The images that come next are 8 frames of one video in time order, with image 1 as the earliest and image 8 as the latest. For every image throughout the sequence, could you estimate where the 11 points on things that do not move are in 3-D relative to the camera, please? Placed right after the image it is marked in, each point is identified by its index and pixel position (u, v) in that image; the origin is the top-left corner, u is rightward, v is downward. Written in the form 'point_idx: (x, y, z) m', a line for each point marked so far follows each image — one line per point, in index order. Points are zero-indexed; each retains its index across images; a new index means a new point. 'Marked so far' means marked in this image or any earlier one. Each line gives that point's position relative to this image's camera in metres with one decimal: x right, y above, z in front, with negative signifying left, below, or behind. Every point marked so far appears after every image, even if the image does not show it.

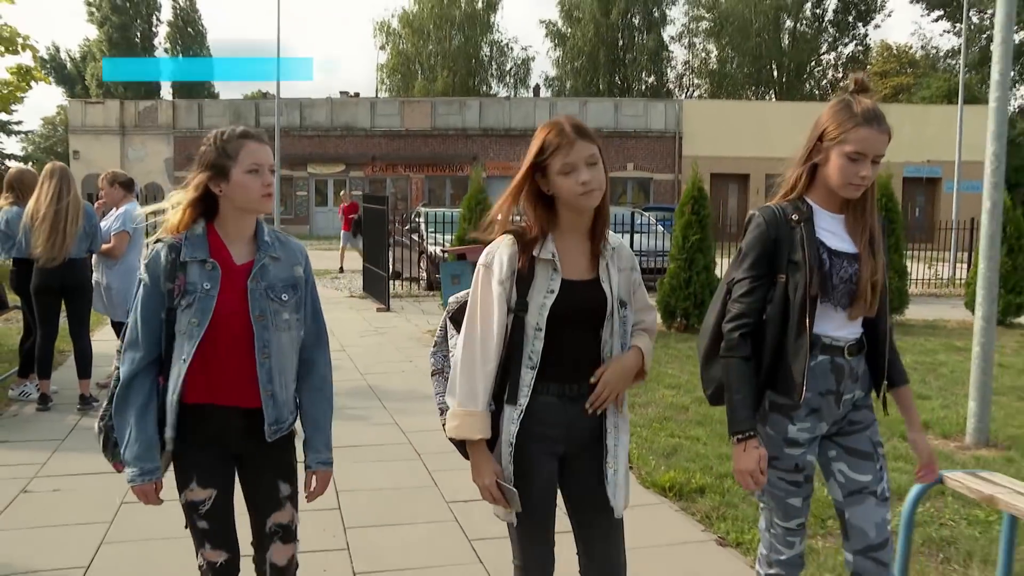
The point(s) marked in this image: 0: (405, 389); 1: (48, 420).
0: (-1.4, -0.7, +9.6) m
1: (-3.5, -0.8, +7.4) m
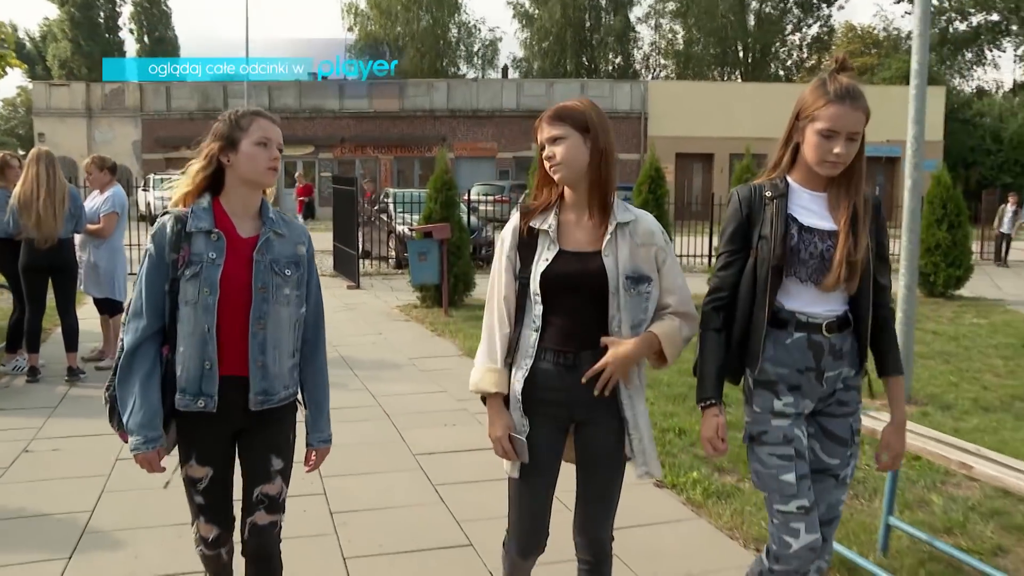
0: (-1.3, -0.5, +9.1) m
1: (-3.3, -0.7, +6.8) m
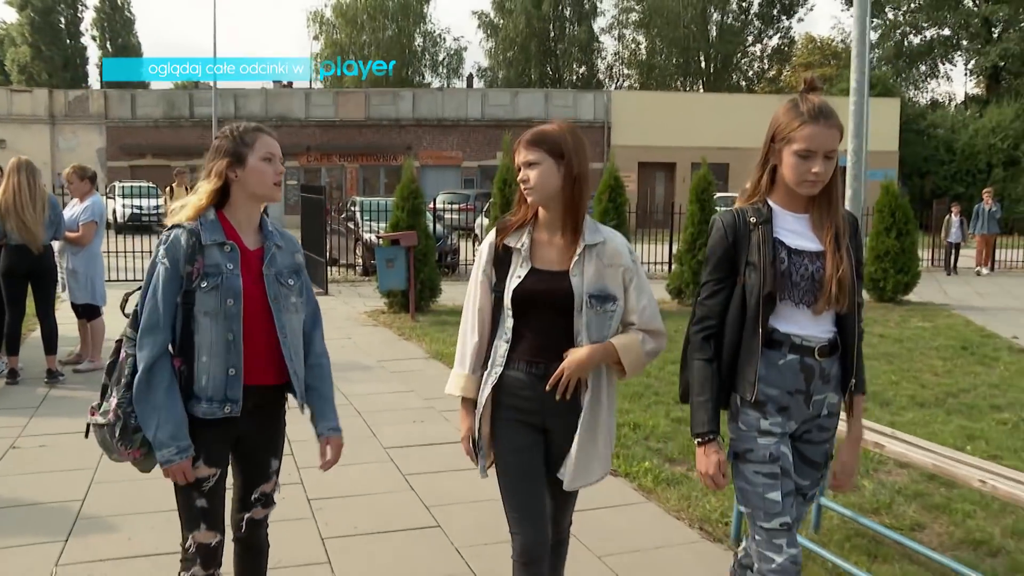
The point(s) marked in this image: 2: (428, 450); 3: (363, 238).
0: (-1.6, -0.5, +9.4) m
1: (-3.5, -0.7, +7.0) m
2: (-0.5, -0.9, +5.5) m
3: (-2.5, +0.8, +16.2) m
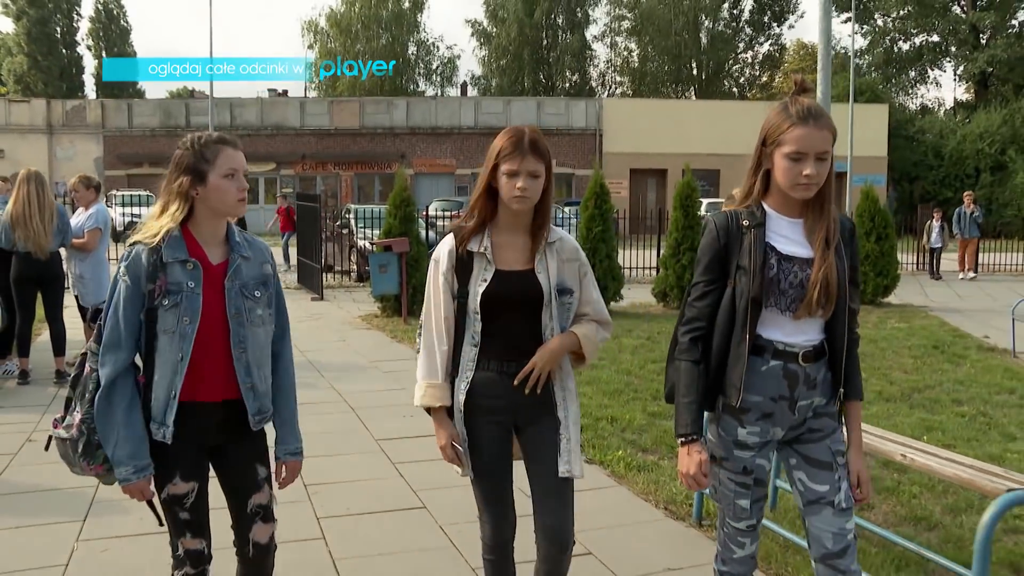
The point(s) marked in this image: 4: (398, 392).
0: (-1.8, -0.6, +9.8) m
1: (-3.7, -0.8, +7.4) m
2: (-0.6, -0.9, +5.9) m
3: (-2.6, +0.7, +16.6) m
4: (-0.9, -0.8, +7.5) m
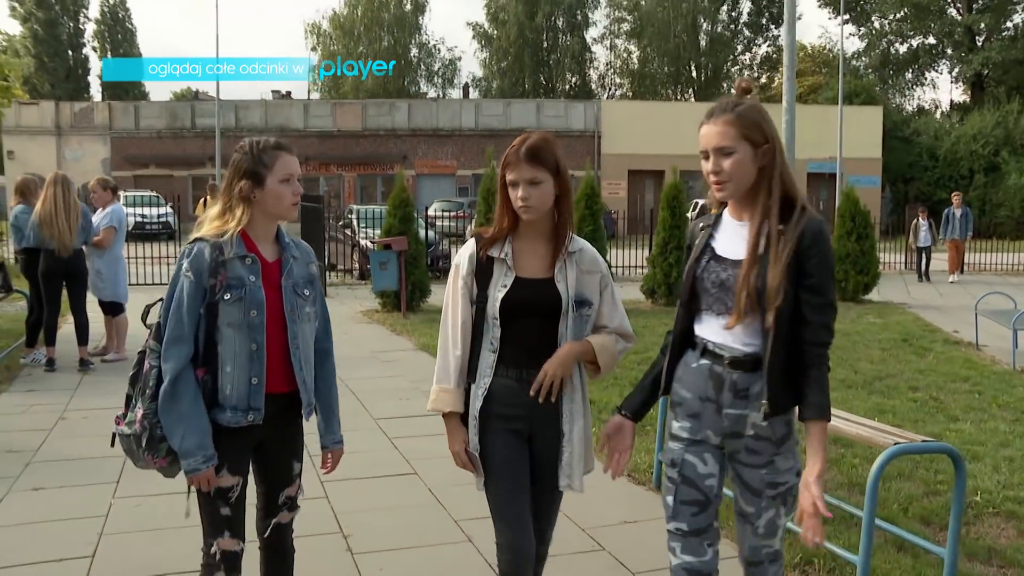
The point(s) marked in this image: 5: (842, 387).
0: (-1.8, -0.5, +10.4) m
1: (-3.7, -0.7, +8.0) m
2: (-0.7, -0.9, +6.5) m
3: (-2.7, +0.8, +17.2) m
4: (-1.0, -0.8, +8.1) m
5: (+2.8, -0.8, +8.2) m
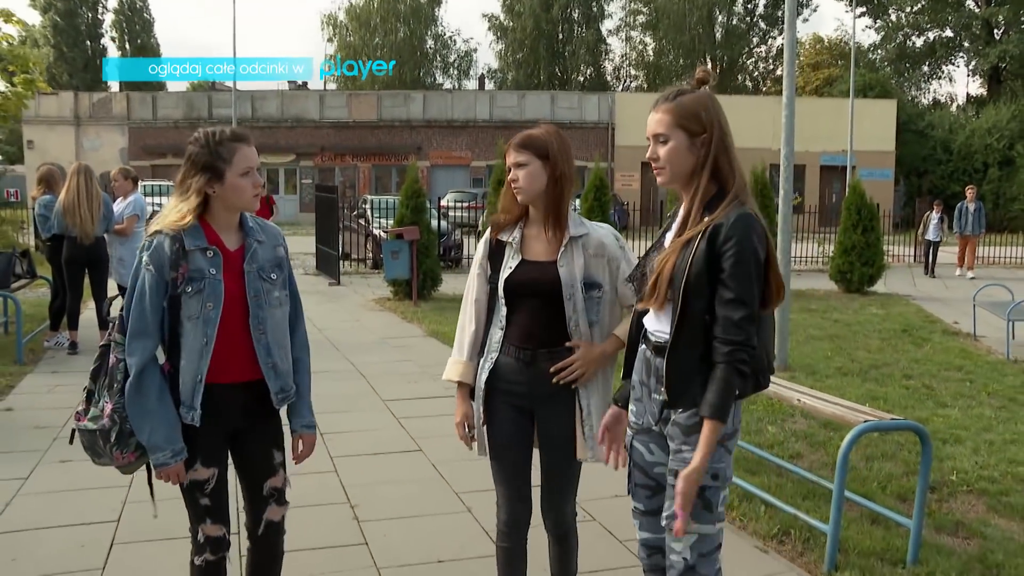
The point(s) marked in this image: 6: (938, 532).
0: (-1.8, -0.4, +10.7) m
1: (-3.7, -0.6, +8.4) m
2: (-0.7, -0.8, +6.8) m
3: (-2.5, +1.0, +17.5) m
4: (-0.9, -0.6, +8.4) m
5: (+2.8, -0.7, +8.4) m
6: (+1.9, -1.1, +4.3) m
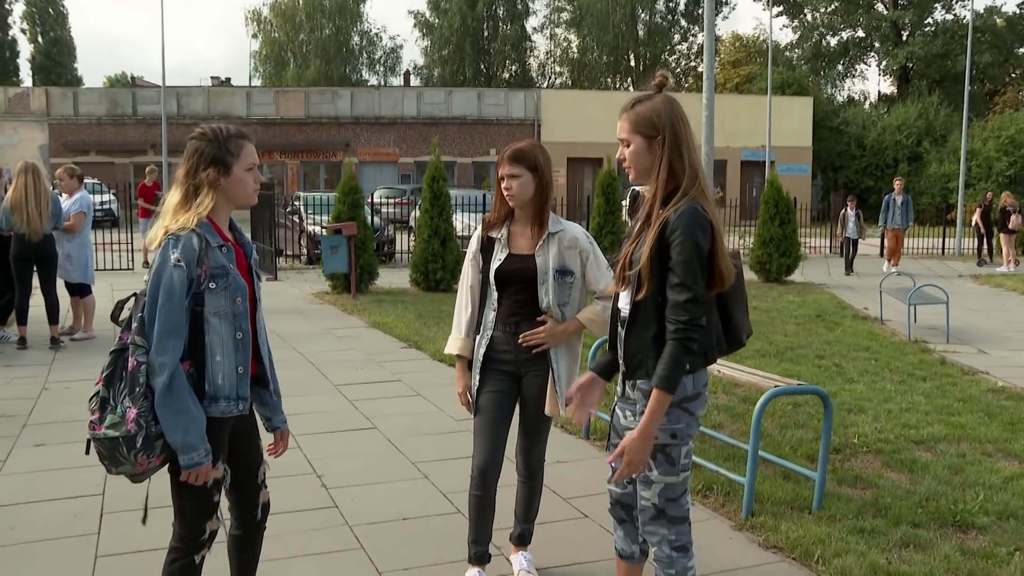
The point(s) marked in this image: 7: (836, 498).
0: (-2.5, -0.3, +11.0) m
1: (-4.2, -0.6, +8.5) m
2: (-1.1, -0.7, +7.2) m
3: (-3.7, +1.1, +17.7) m
4: (-1.5, -0.6, +8.8) m
5: (+2.3, -0.6, +9.1) m
6: (+1.7, -1.0, +4.9) m
7: (+1.5, -1.0, +4.6) m
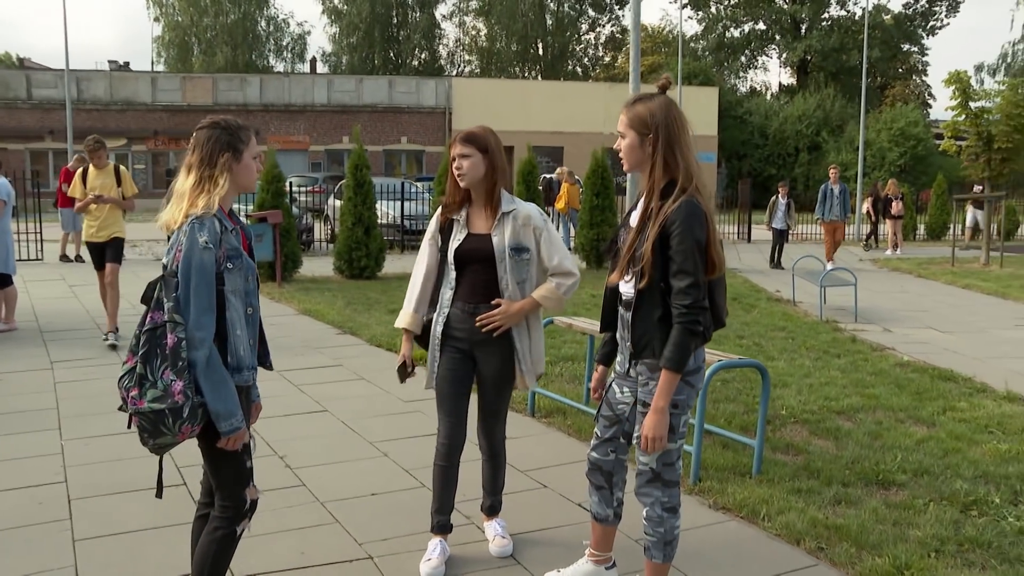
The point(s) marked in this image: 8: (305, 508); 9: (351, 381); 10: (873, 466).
0: (-3.3, -0.2, +10.9) m
1: (-4.8, -0.5, +8.3) m
2: (-1.5, -0.6, +7.3) m
3: (-5.2, +1.2, +17.5) m
4: (-2.1, -0.5, +8.8) m
5: (+1.6, -0.5, +9.5) m
6: (+1.4, -0.9, +5.3) m
7: (+1.3, -0.9, +5.0) m
8: (-0.9, -1.0, +4.3) m
9: (-1.2, -0.7, +7.0) m
10: (+1.8, -0.9, +5.0) m
